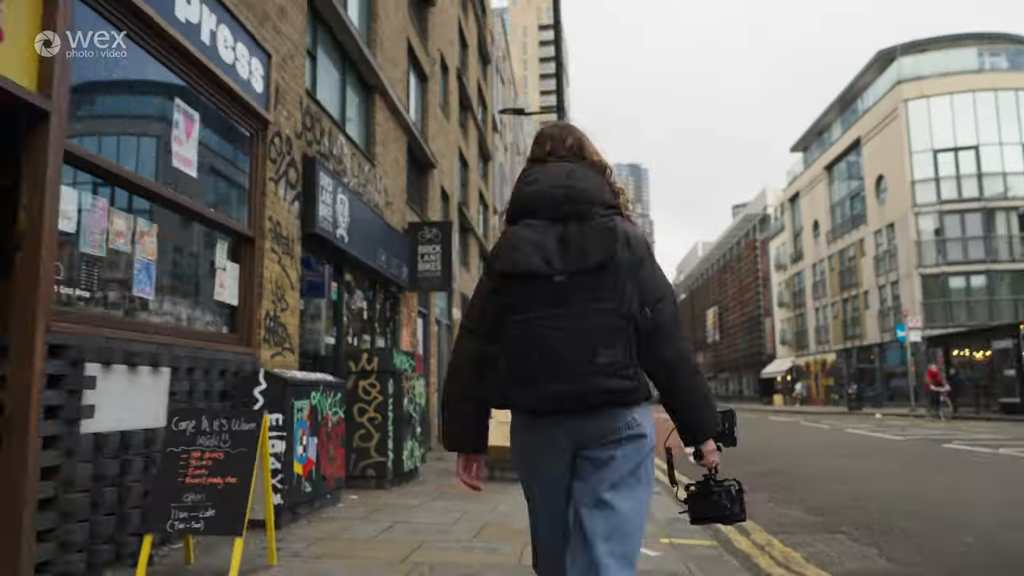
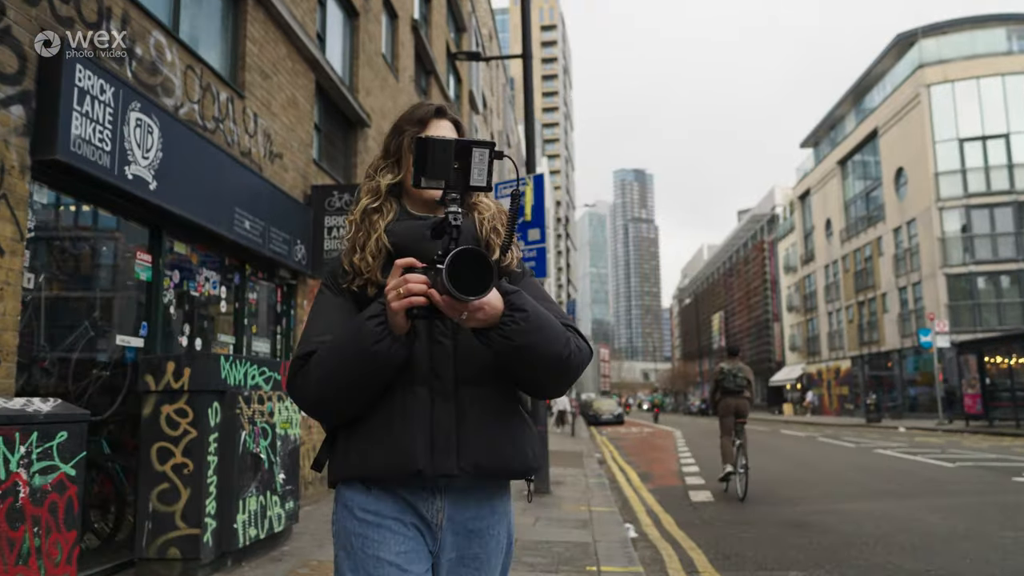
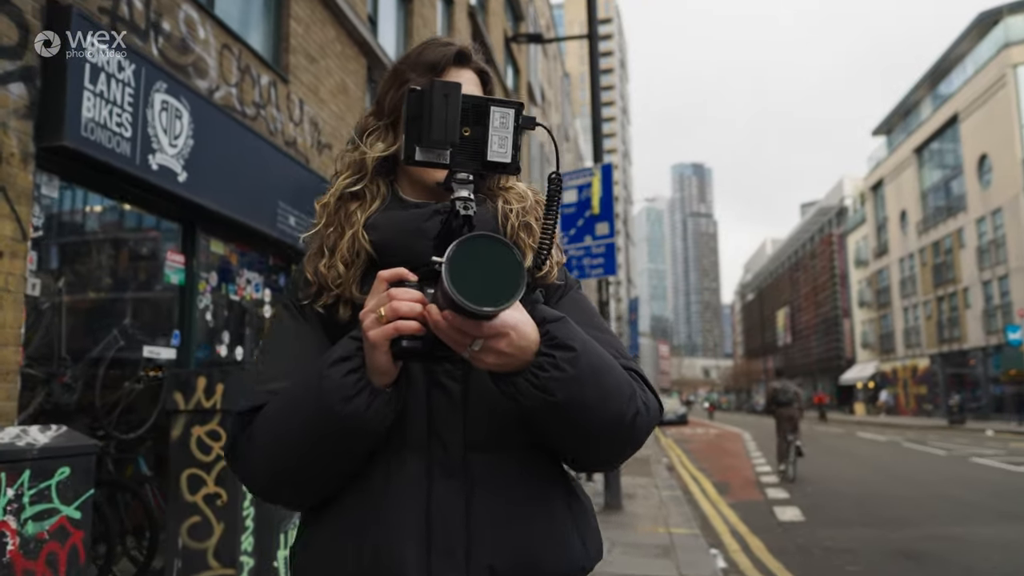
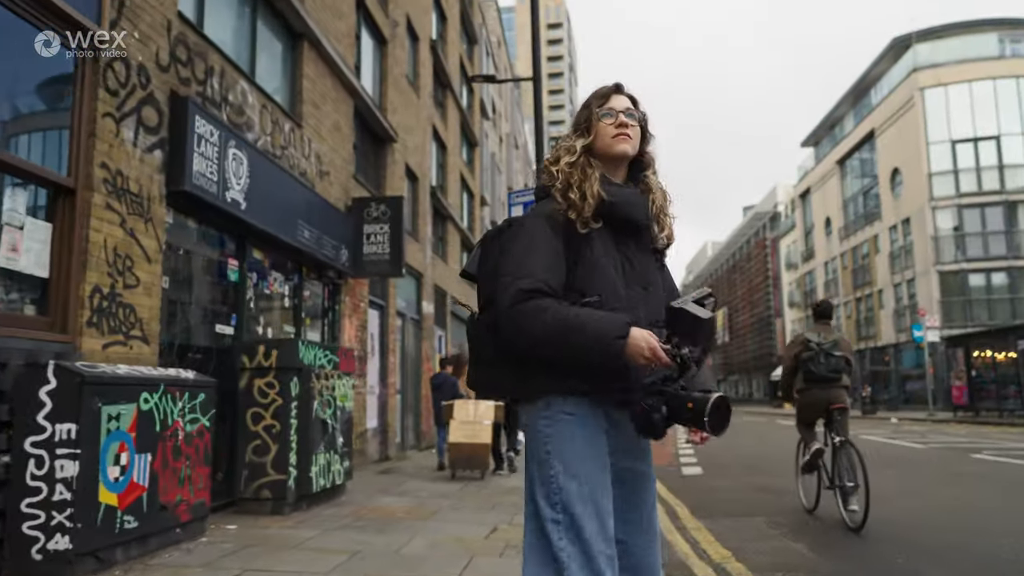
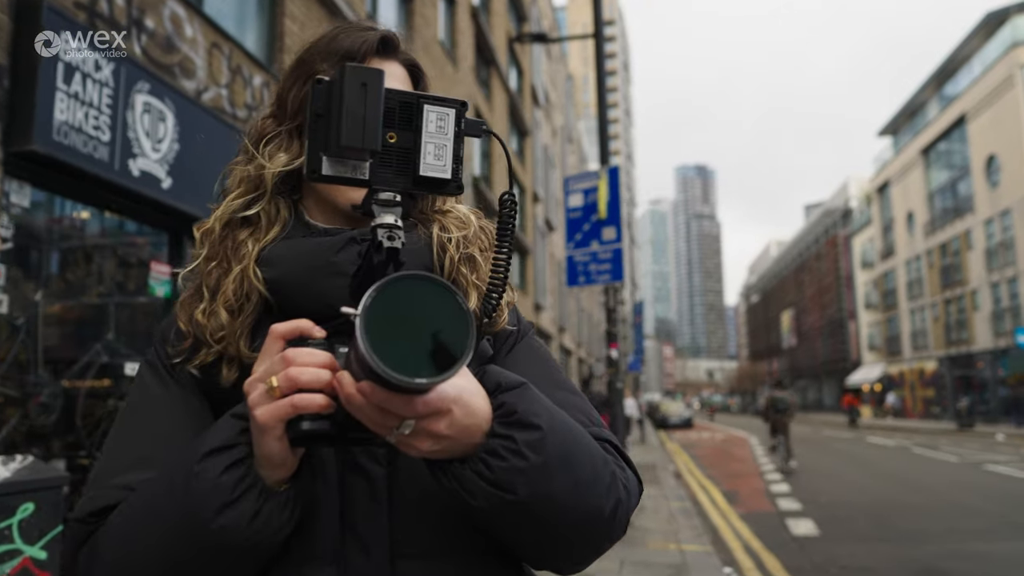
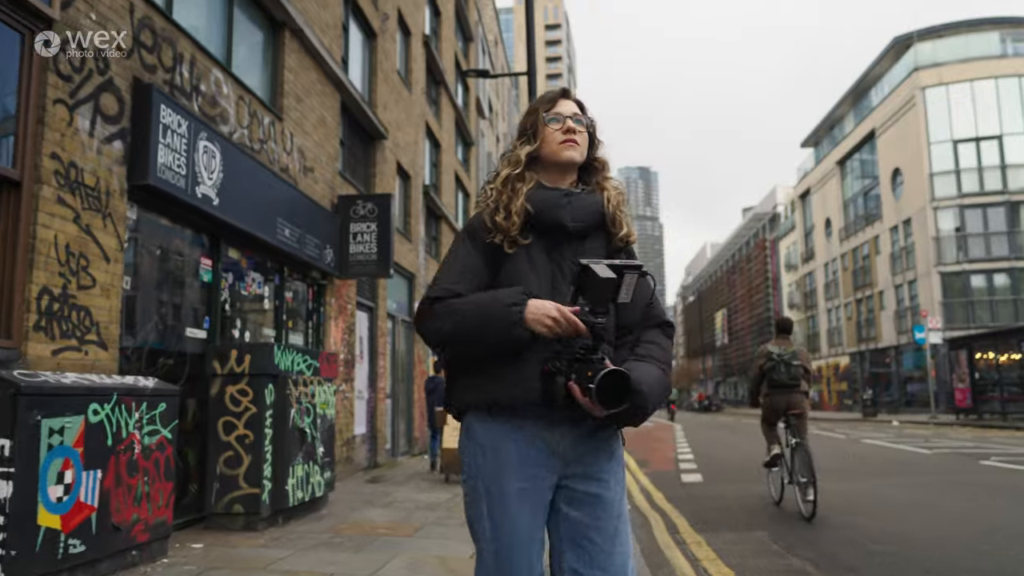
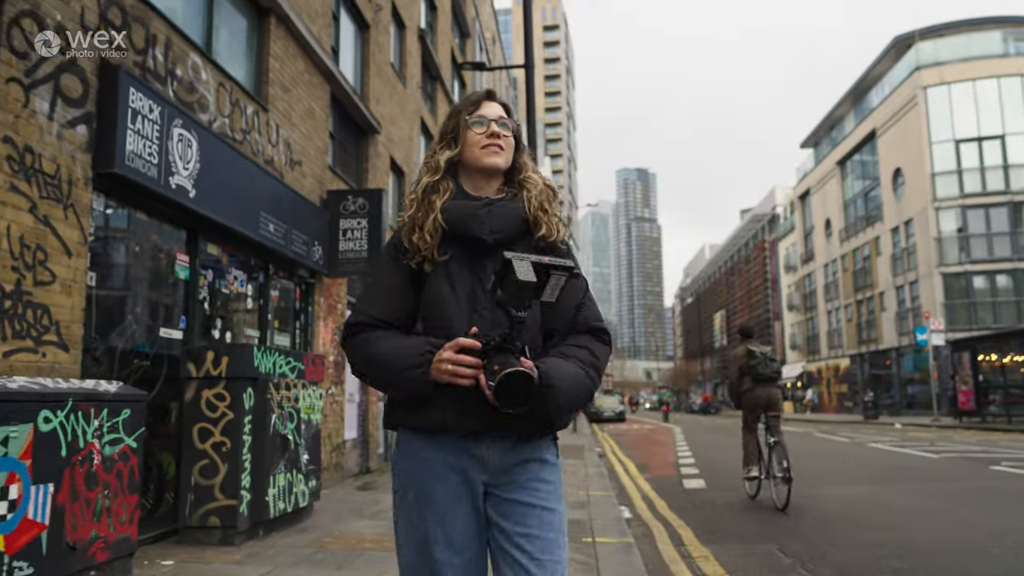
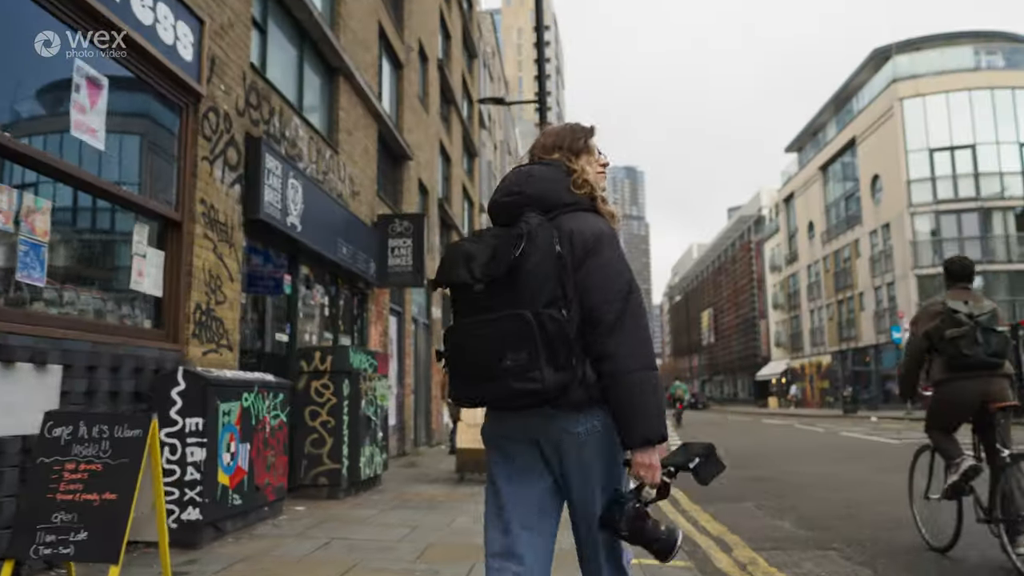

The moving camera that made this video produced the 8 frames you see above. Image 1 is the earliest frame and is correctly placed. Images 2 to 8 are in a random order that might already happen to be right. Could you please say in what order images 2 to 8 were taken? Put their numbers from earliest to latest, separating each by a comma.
8, 4, 6, 7, 2, 3, 5
